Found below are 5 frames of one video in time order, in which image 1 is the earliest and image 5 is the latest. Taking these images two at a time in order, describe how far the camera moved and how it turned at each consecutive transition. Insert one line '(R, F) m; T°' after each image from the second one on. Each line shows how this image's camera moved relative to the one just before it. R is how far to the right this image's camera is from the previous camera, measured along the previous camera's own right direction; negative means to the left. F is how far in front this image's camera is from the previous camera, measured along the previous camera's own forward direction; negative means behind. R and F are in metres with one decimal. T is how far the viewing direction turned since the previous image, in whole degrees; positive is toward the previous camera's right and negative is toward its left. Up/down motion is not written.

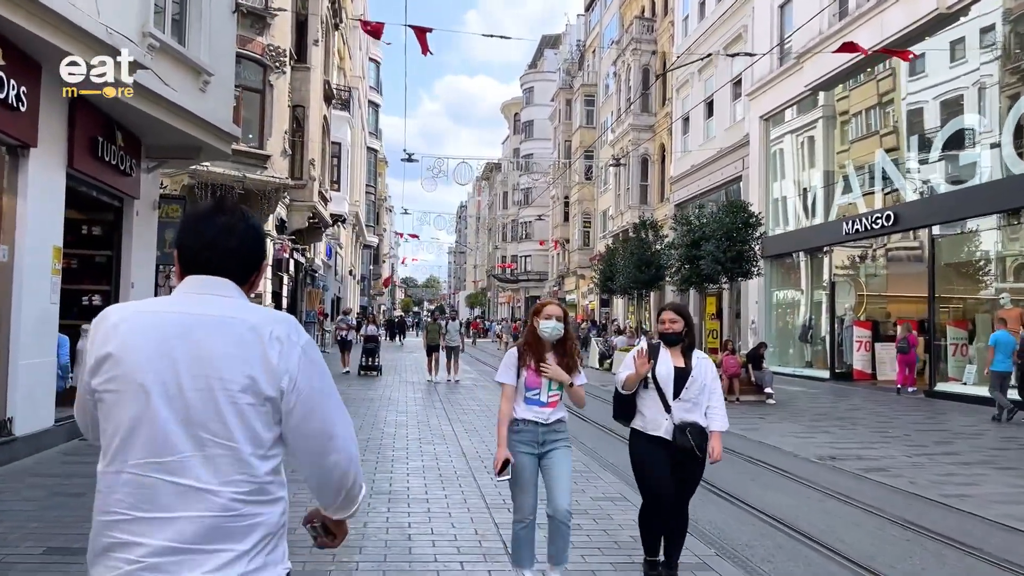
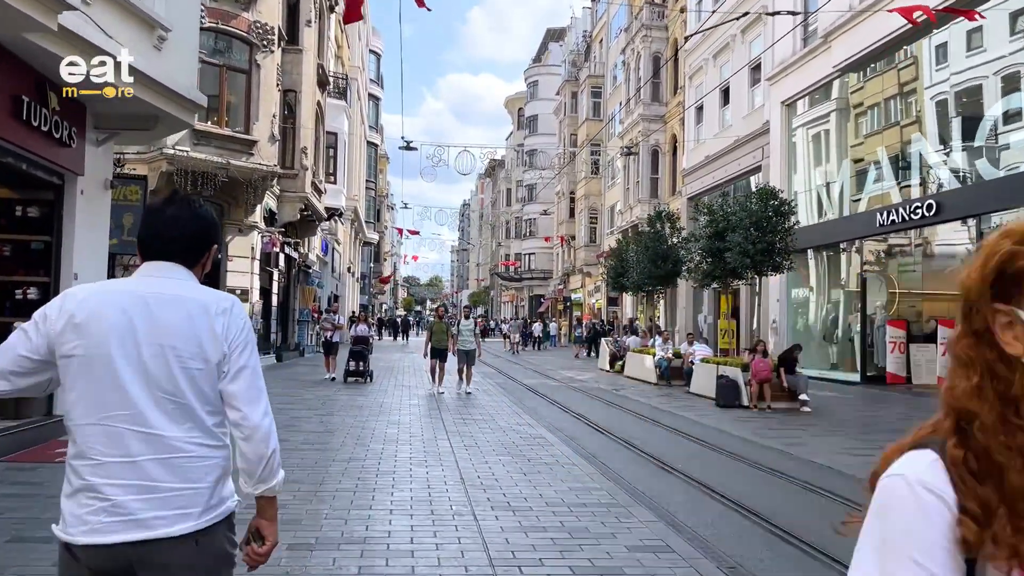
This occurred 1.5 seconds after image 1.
(-0.1, +1.7) m; 0°
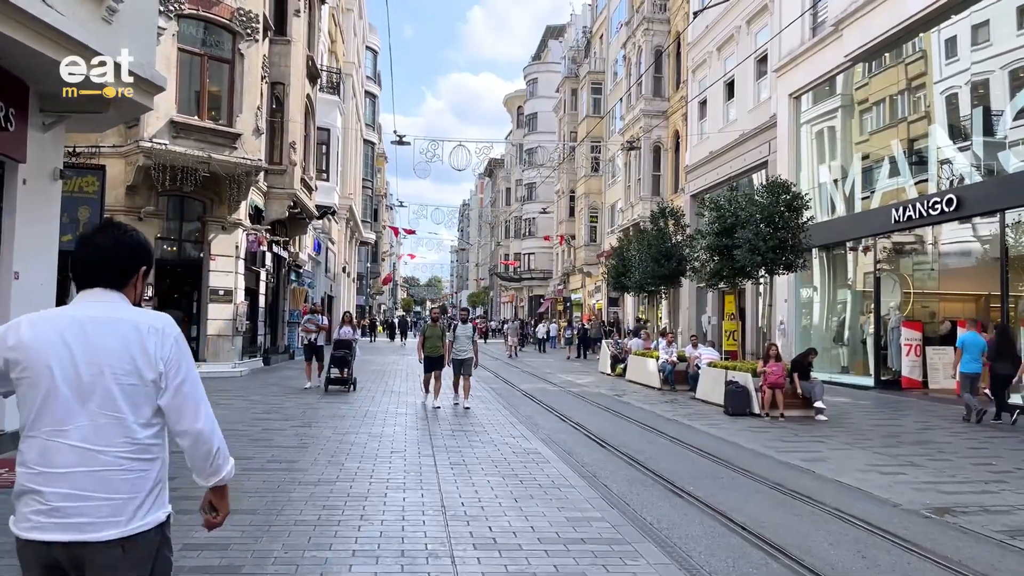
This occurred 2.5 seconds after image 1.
(+0.1, +1.0) m; 0°
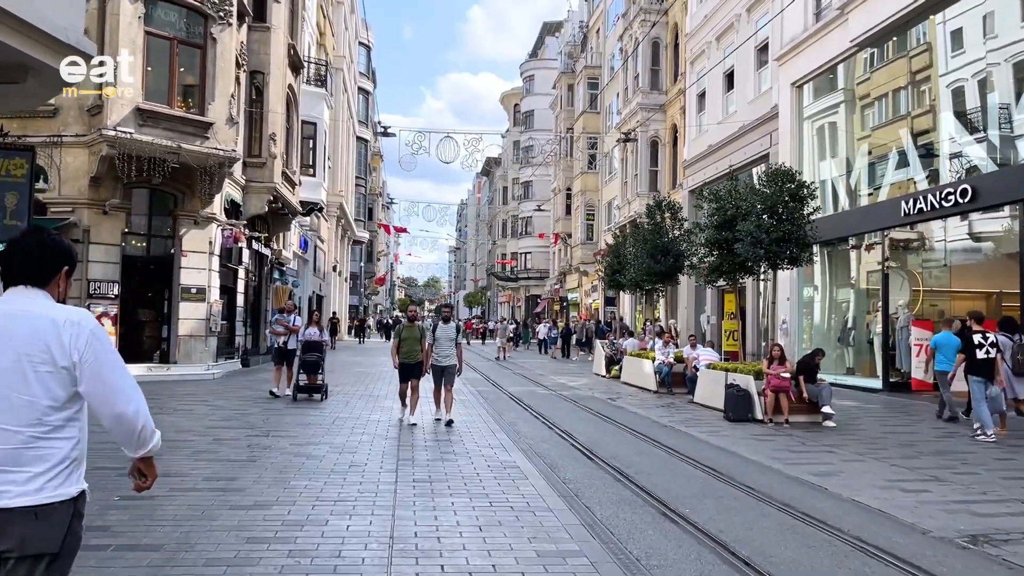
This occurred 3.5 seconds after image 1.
(+0.3, +1.1) m; 0°
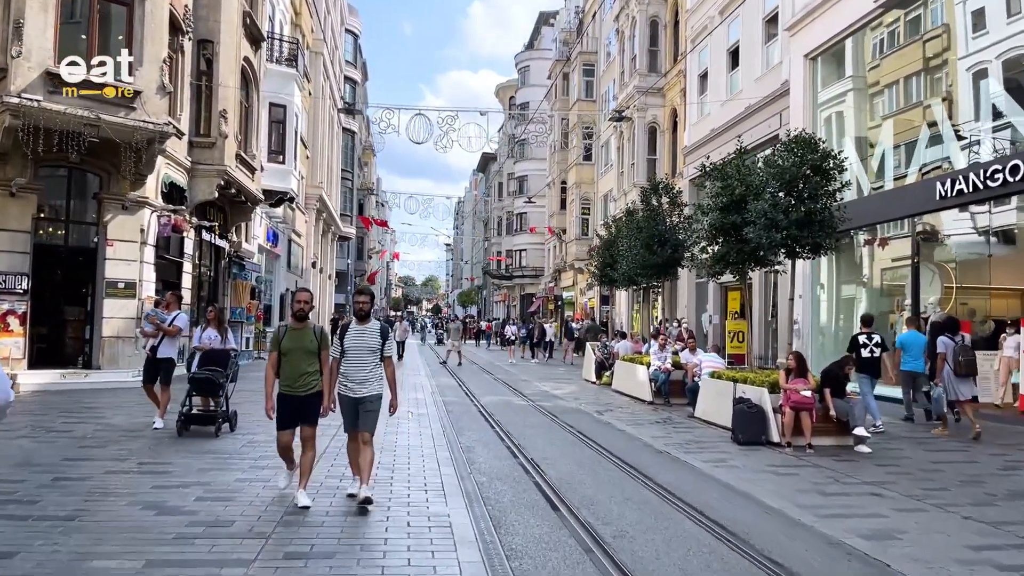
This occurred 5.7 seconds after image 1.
(+0.5, +2.5) m; 0°
